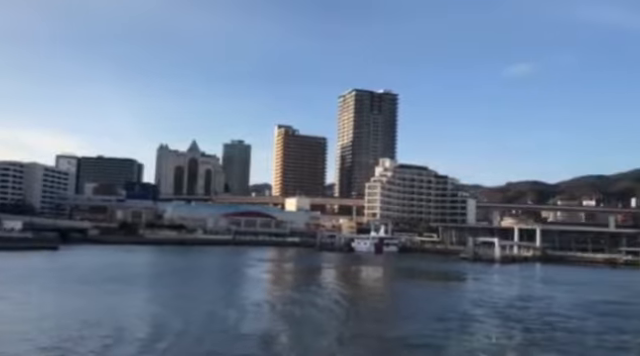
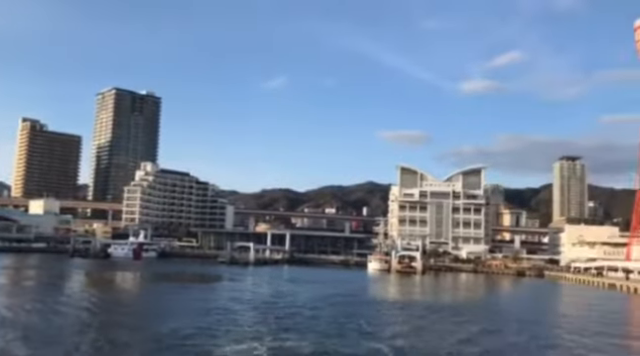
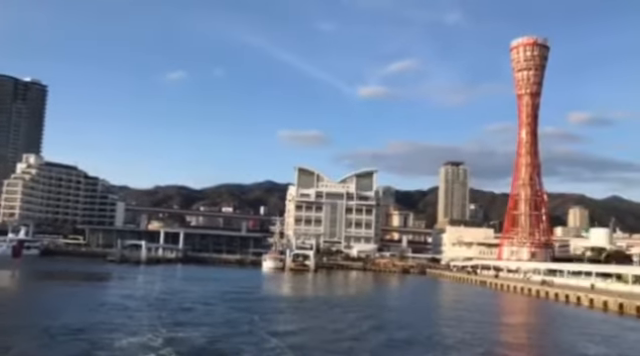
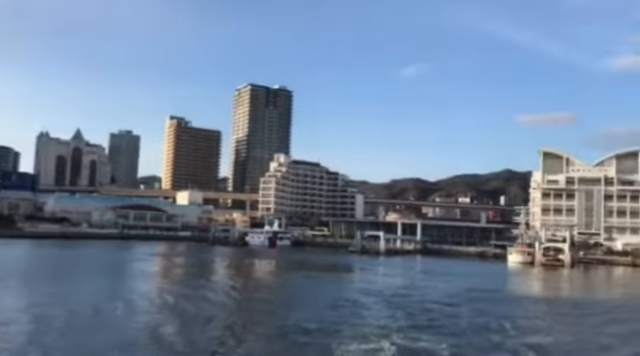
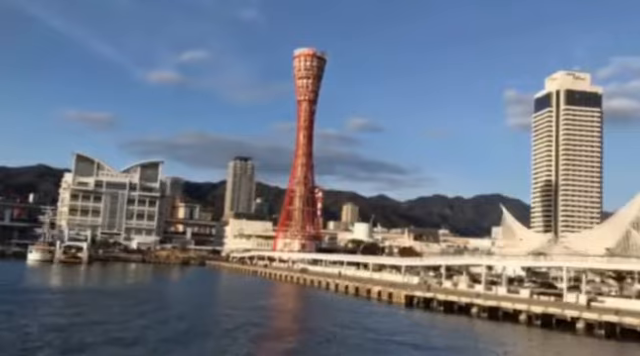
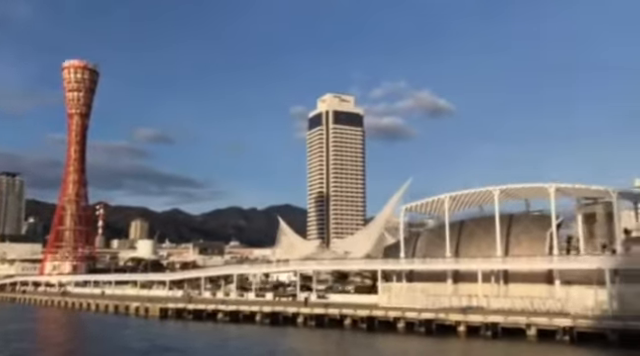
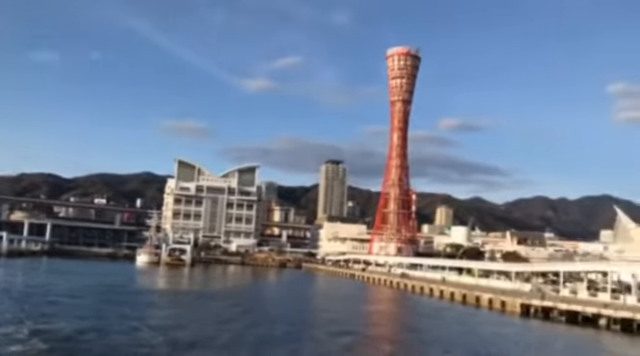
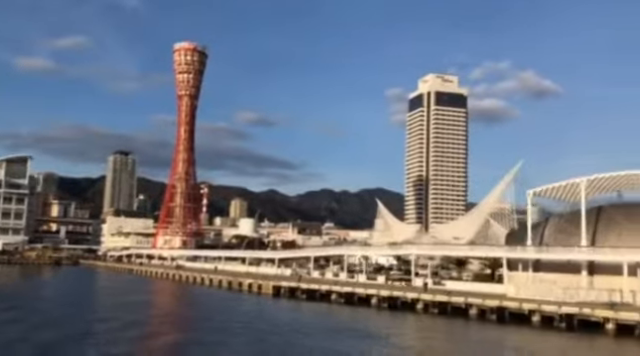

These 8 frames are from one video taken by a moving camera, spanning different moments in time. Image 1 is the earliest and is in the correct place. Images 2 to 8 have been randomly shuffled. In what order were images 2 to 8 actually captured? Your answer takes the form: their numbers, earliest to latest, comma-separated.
4, 2, 3, 7, 5, 8, 6
